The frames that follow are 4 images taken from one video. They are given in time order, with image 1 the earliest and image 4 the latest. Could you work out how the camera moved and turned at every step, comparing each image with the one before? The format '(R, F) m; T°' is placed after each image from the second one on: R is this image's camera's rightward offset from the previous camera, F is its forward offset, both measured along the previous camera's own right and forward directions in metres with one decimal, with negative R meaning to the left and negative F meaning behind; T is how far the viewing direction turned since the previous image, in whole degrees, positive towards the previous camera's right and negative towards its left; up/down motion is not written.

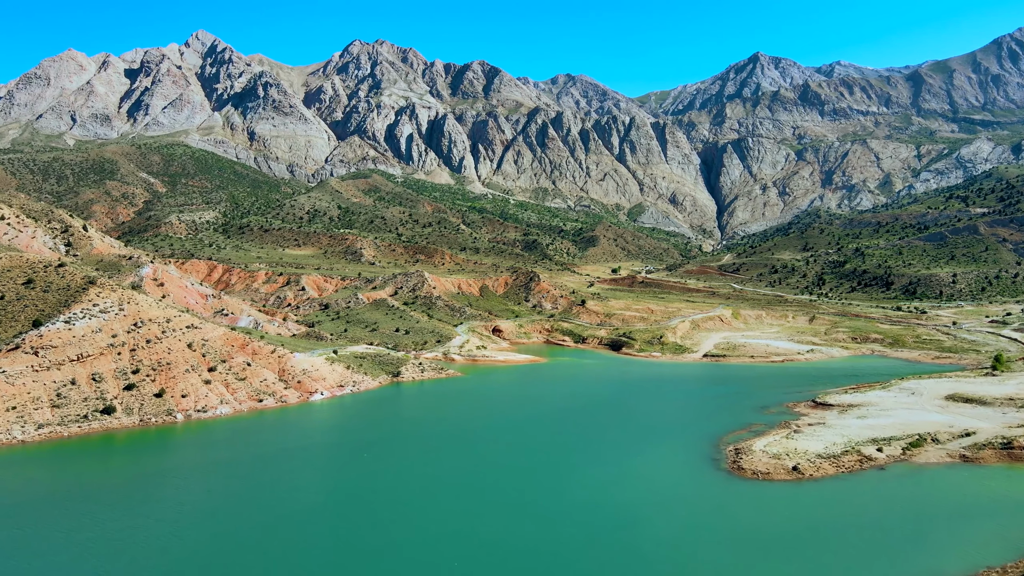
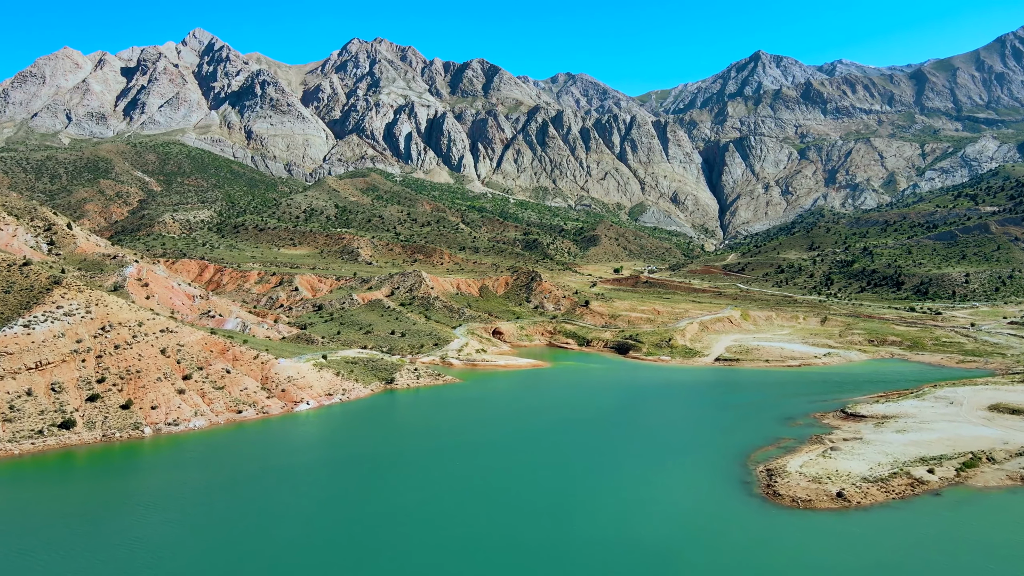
(-0.2, +4.5) m; 0°
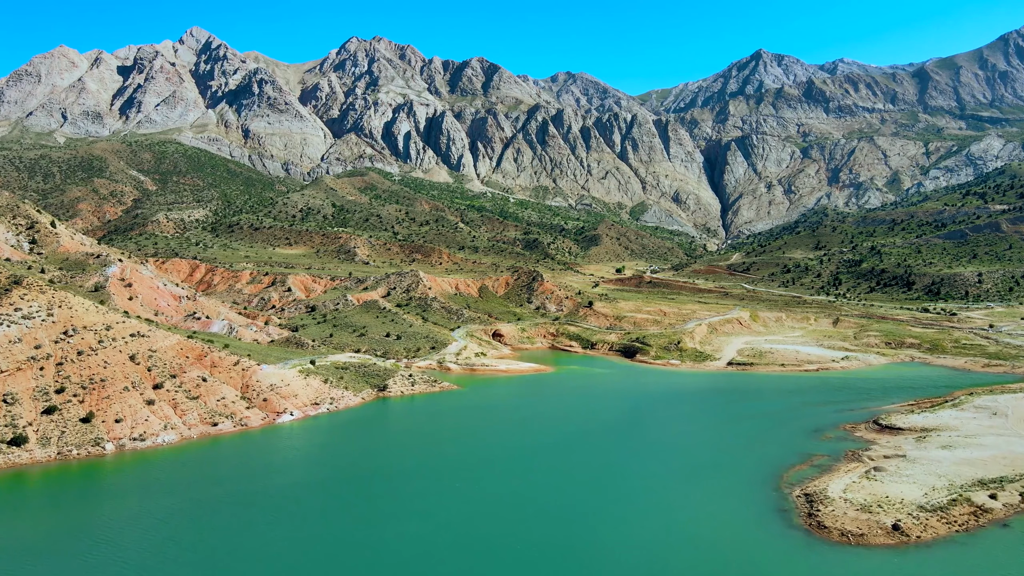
(-0.2, +4.3) m; 0°
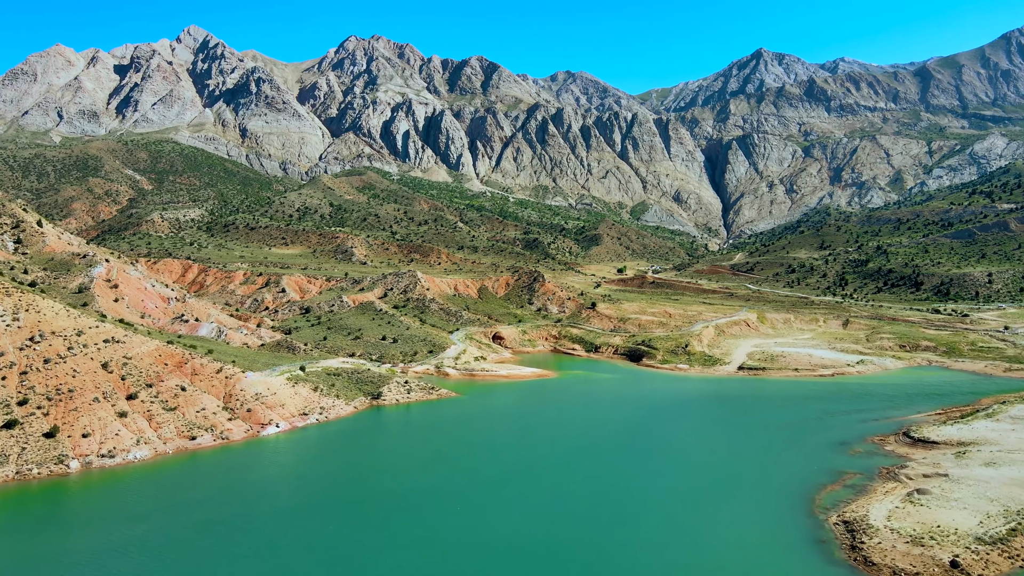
(-0.2, +3.3) m; 0°
